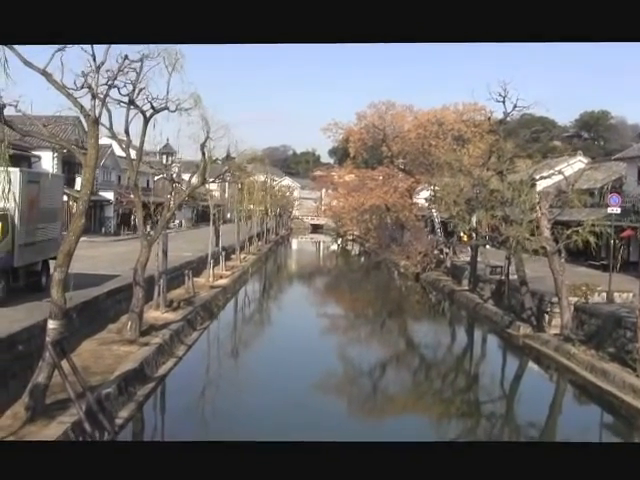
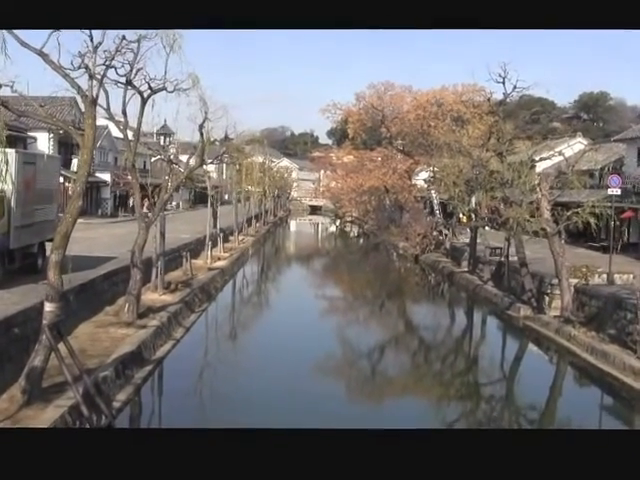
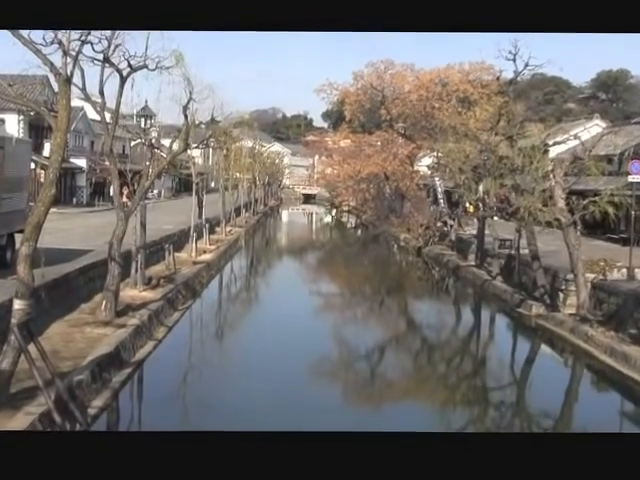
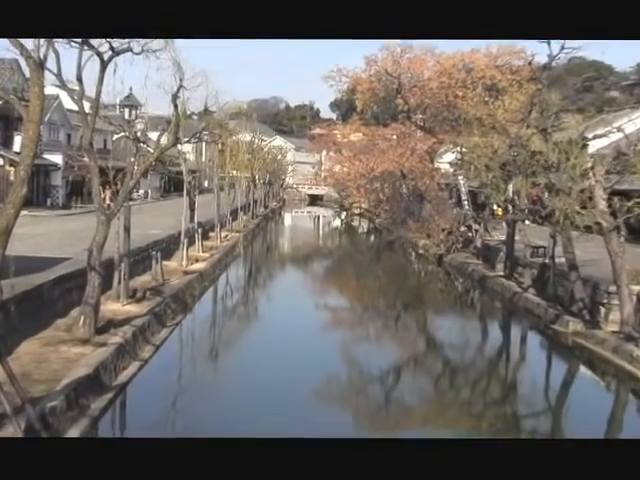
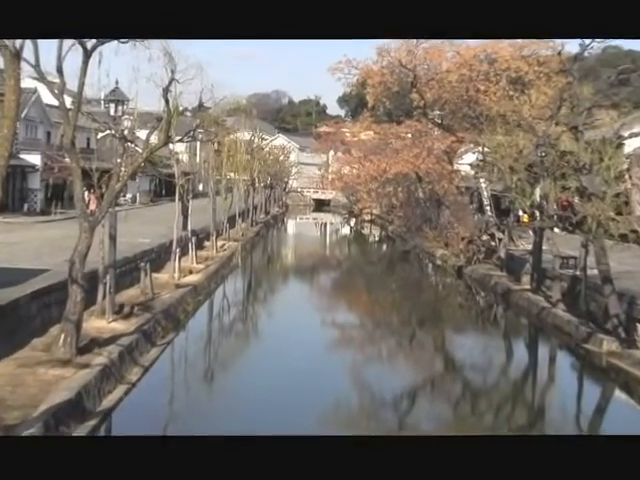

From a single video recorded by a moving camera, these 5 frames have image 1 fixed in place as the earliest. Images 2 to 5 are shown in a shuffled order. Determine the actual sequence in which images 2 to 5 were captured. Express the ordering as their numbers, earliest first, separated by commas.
2, 3, 4, 5
